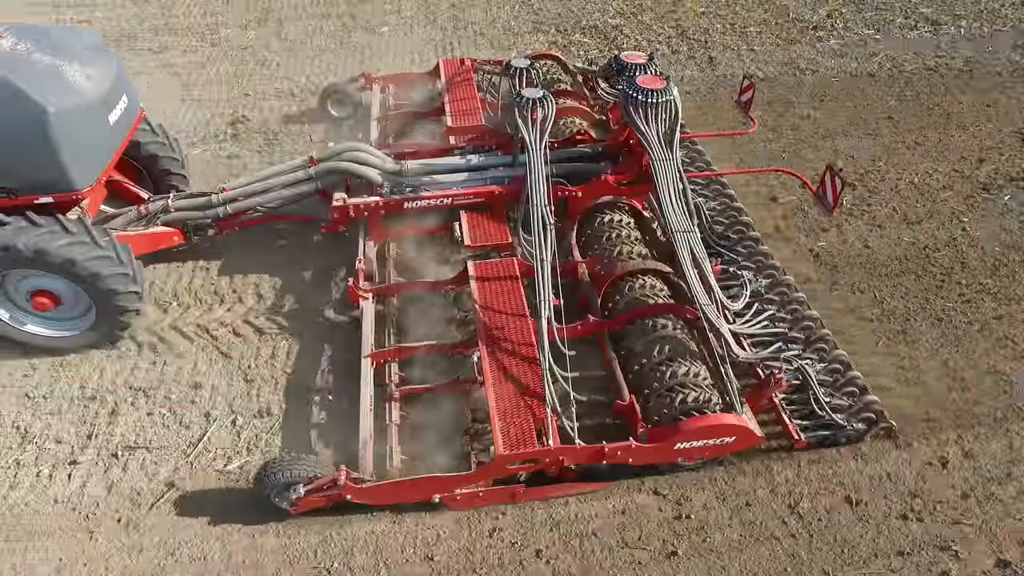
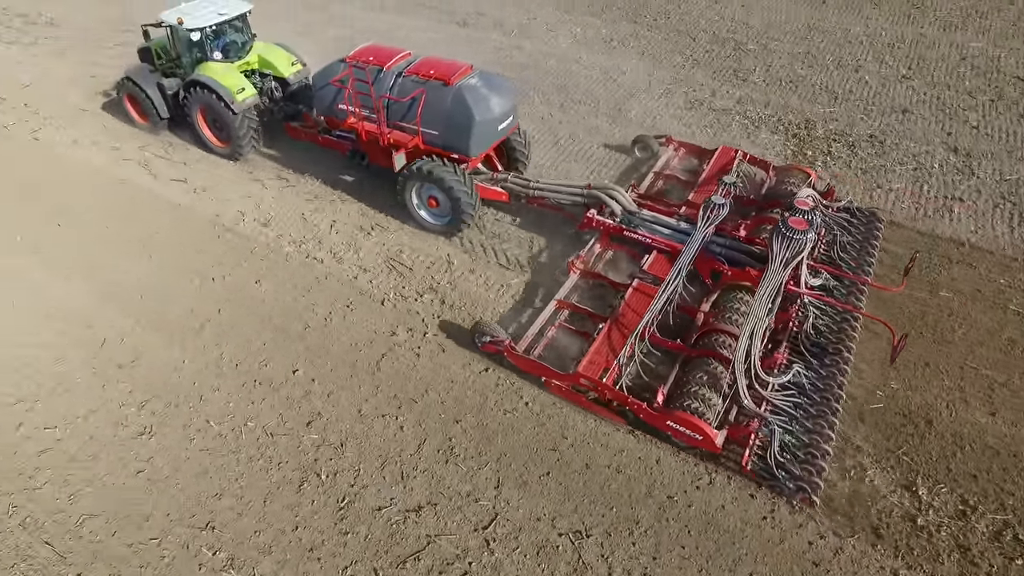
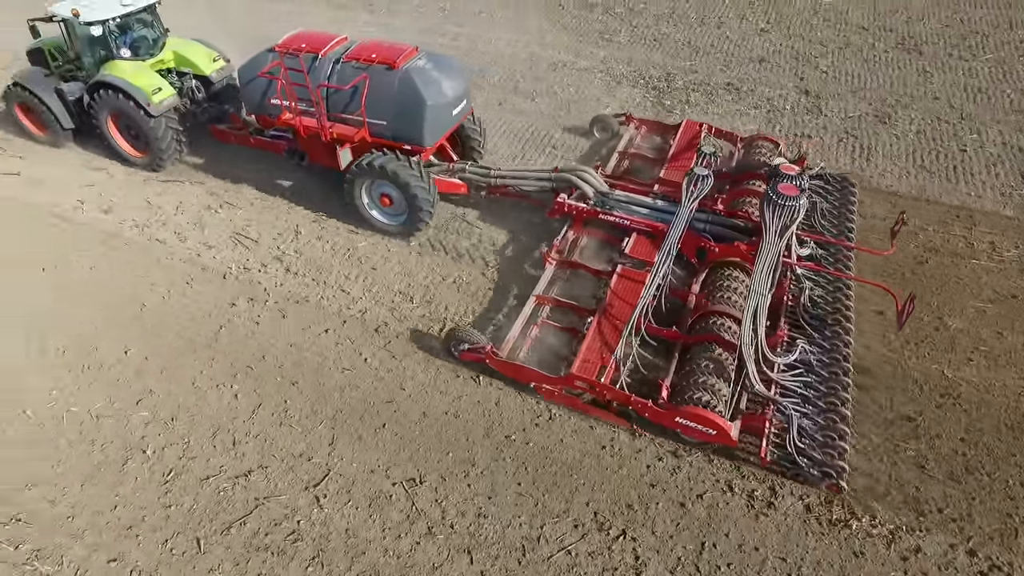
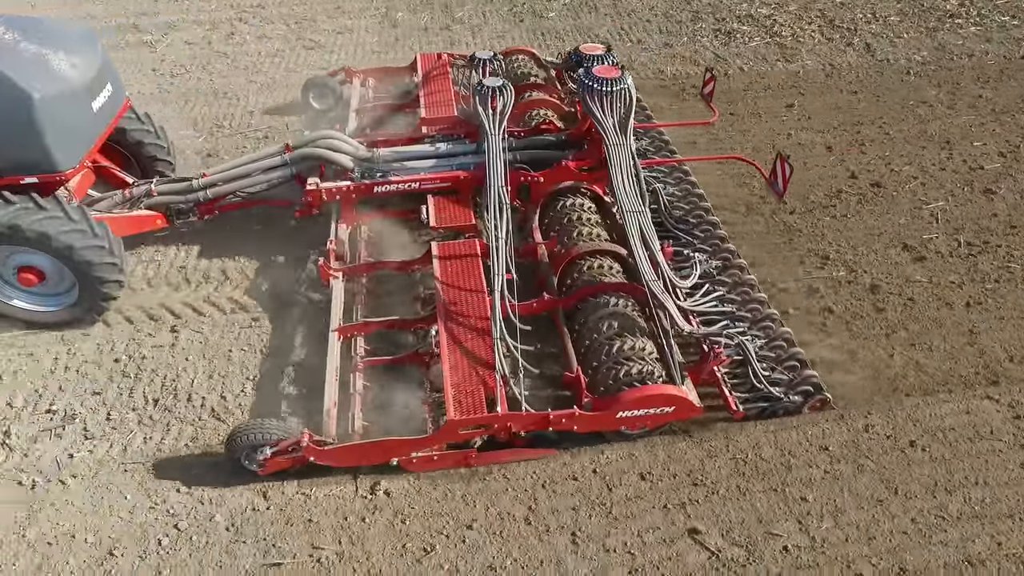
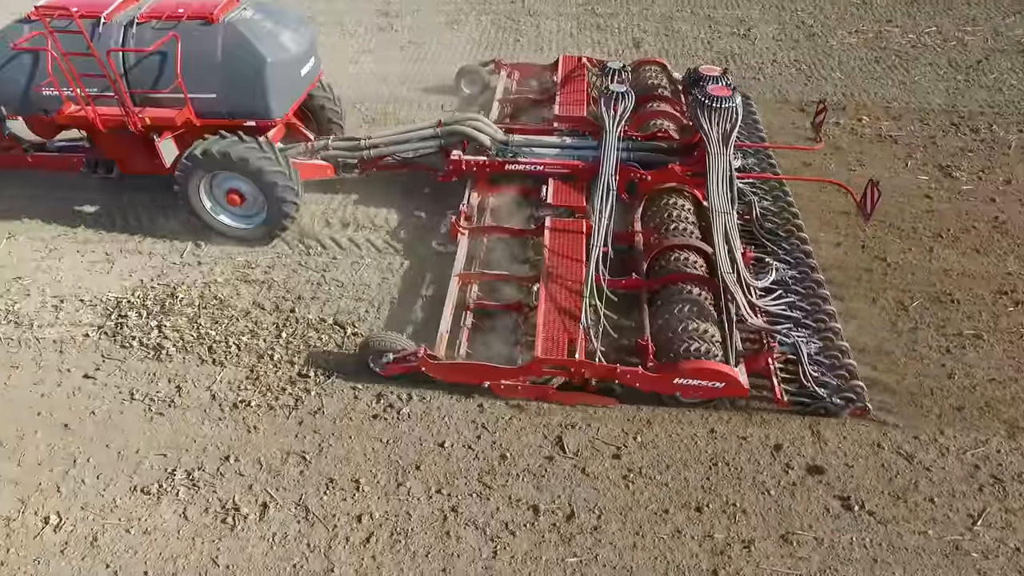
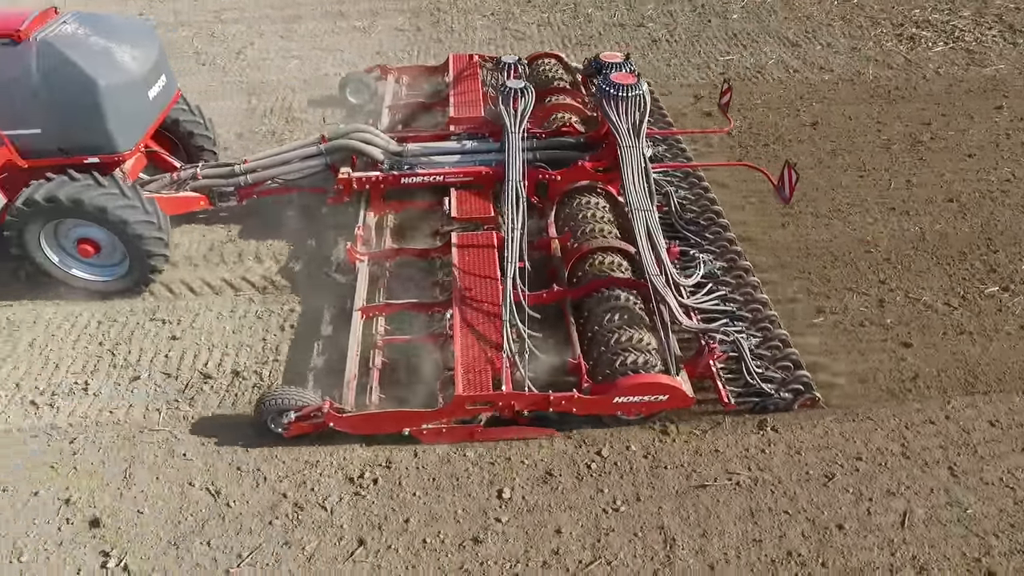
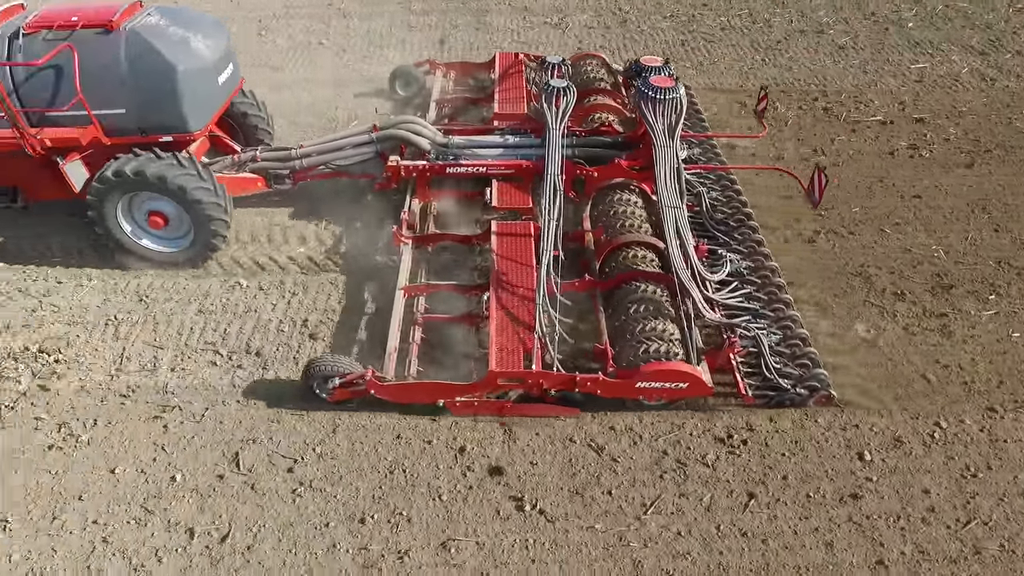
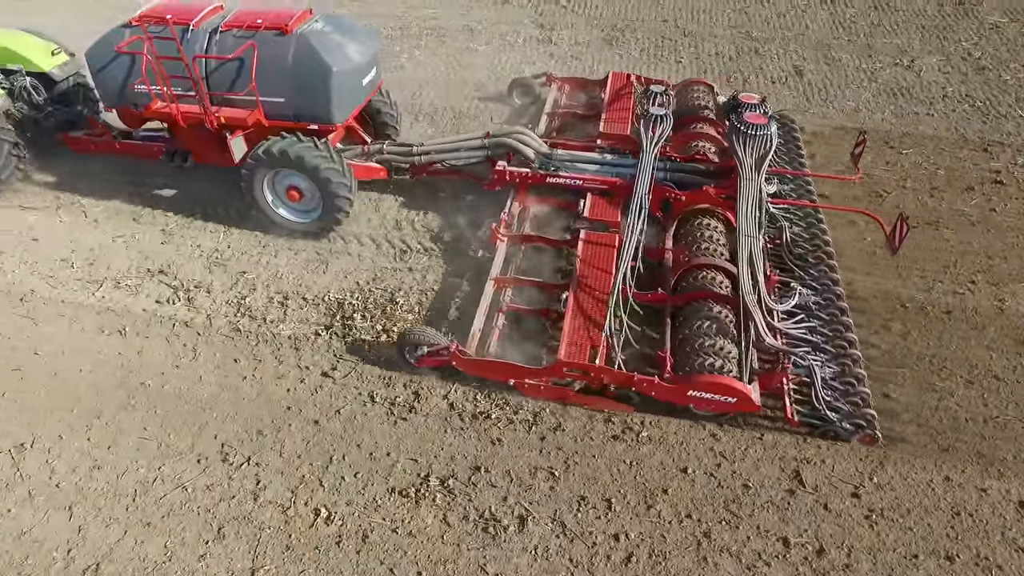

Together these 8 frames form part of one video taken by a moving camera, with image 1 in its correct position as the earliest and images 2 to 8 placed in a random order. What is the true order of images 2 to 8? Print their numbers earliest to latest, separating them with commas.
4, 6, 7, 5, 8, 3, 2
